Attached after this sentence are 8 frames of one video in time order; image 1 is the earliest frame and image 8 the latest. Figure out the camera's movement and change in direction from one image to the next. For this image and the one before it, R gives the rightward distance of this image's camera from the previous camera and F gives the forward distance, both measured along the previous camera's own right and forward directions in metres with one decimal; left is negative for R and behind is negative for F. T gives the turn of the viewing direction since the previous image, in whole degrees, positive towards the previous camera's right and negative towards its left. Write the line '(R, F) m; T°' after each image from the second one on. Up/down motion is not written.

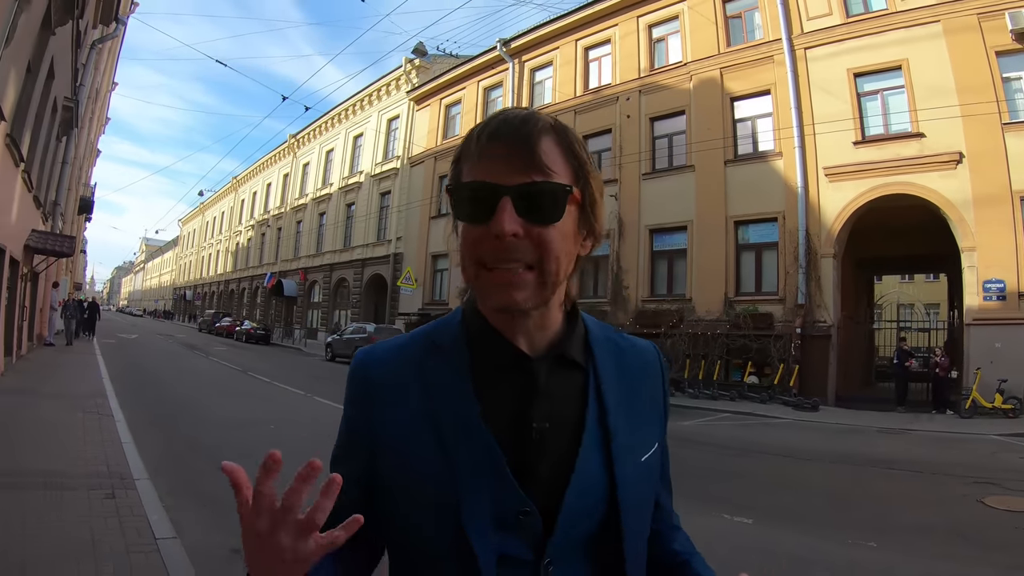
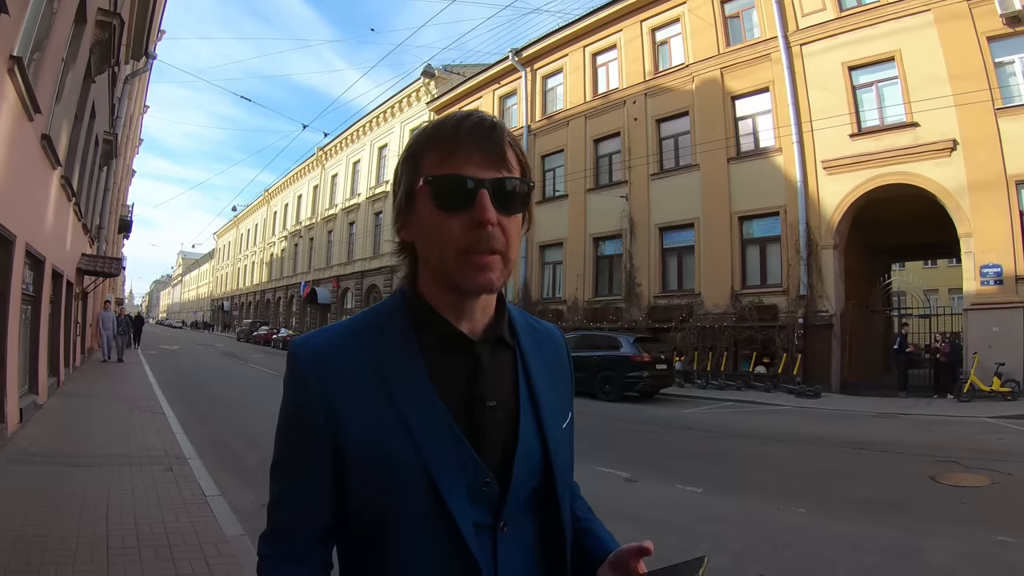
(+0.5, -0.8) m; -3°
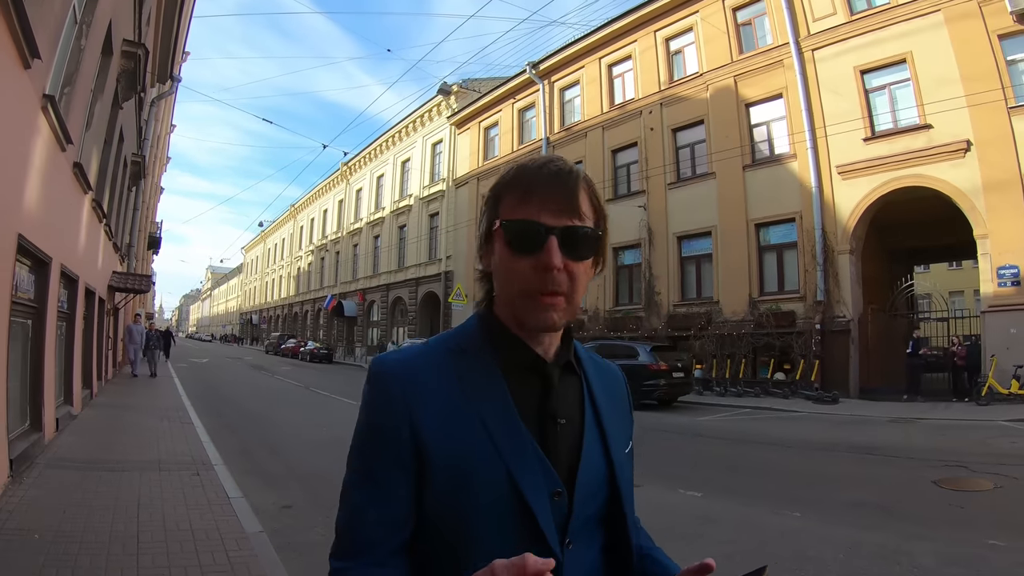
(+0.2, -0.2) m; -2°
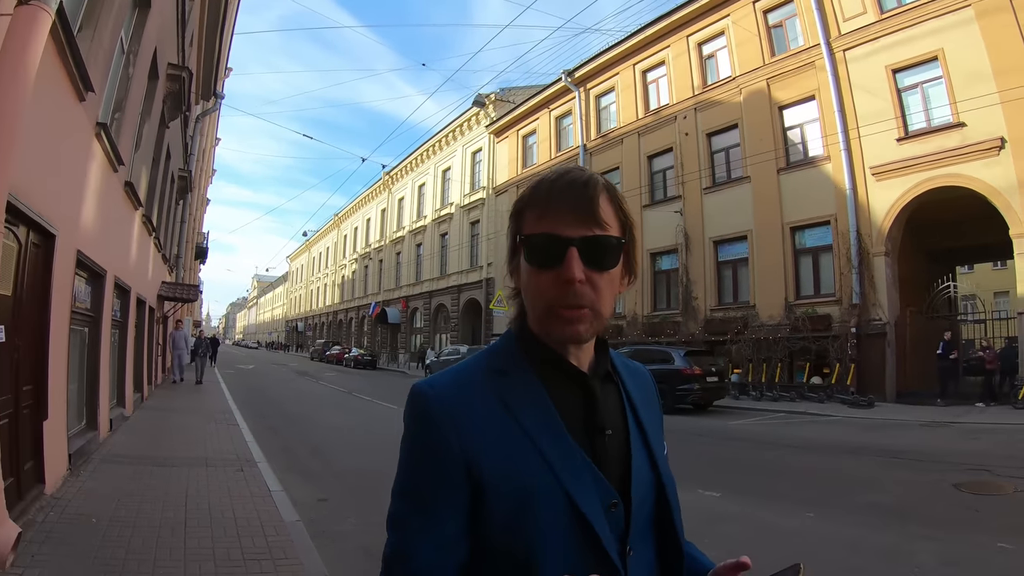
(+0.2, -0.2) m; -3°
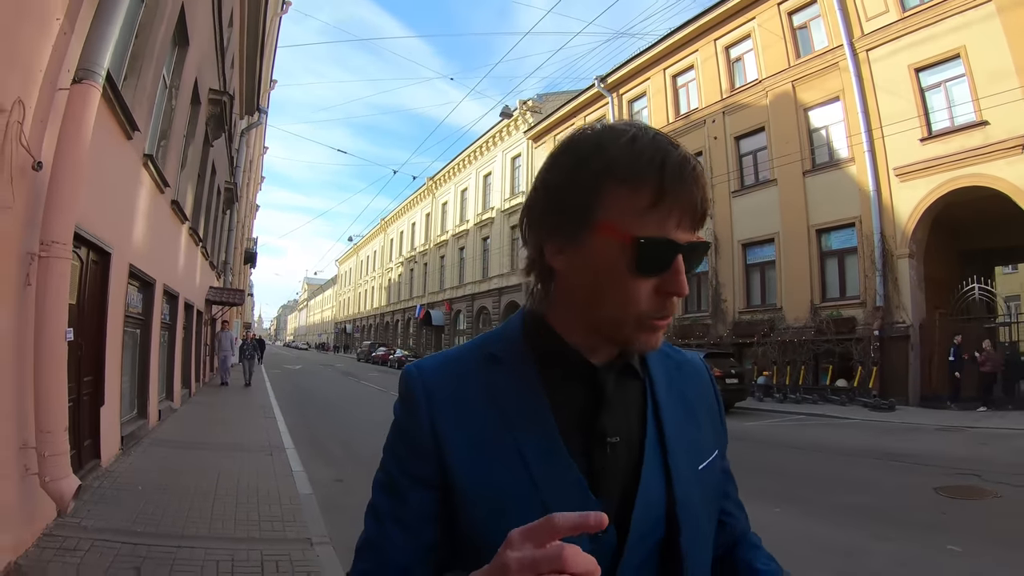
(+0.5, -0.6) m; -4°
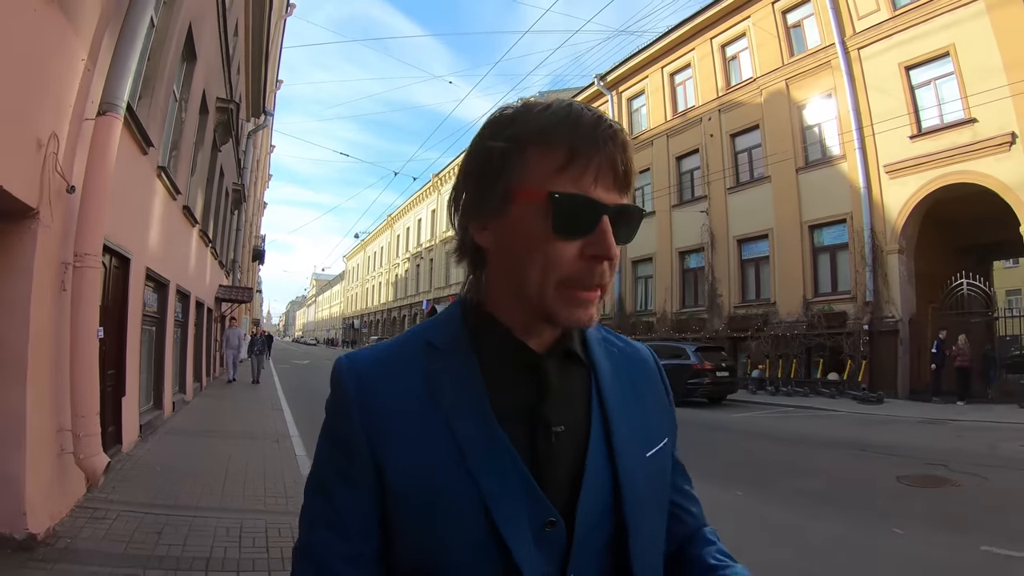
(+0.3, -0.5) m; -1°
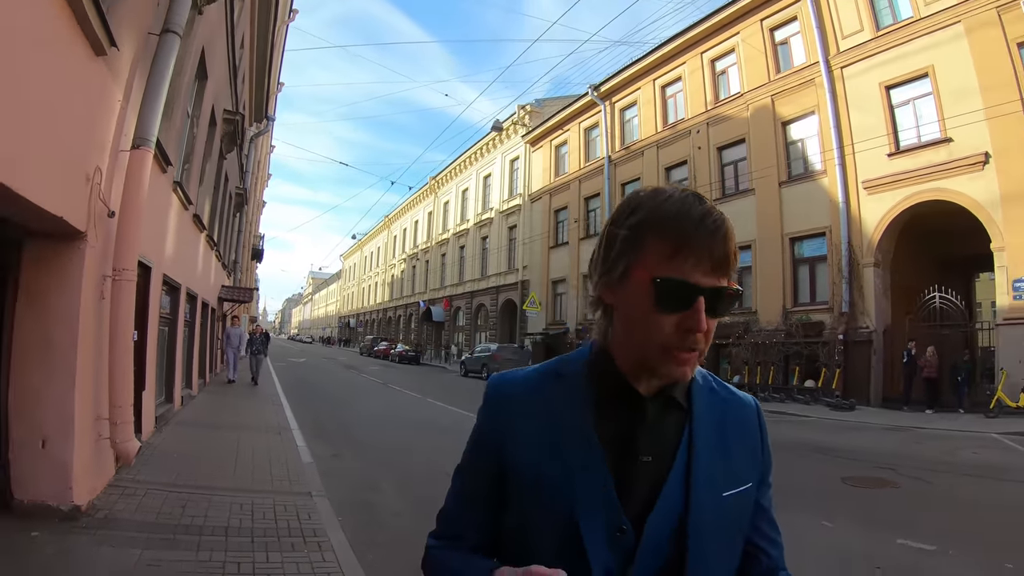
(+0.2, -0.6) m; 0°
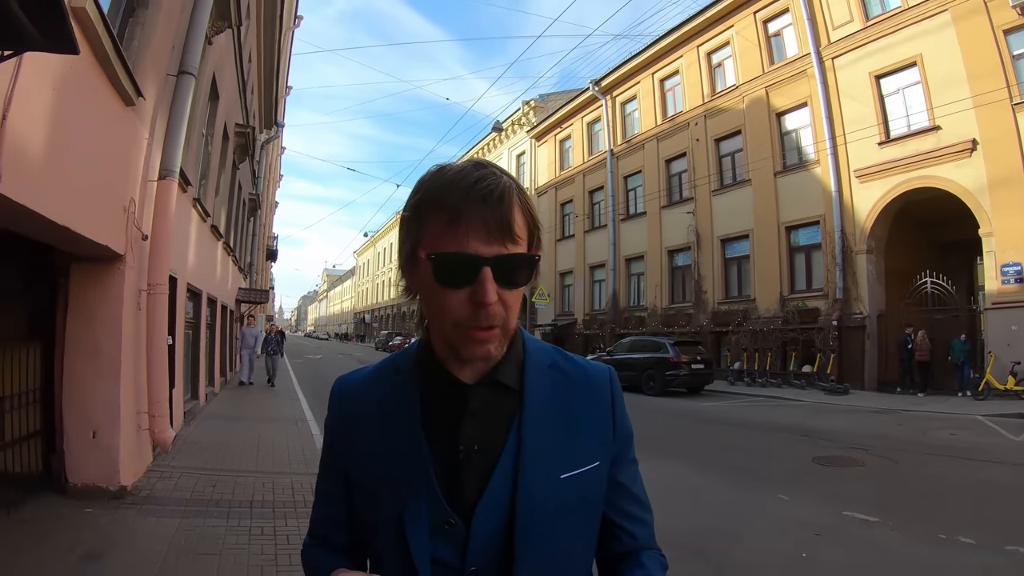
(+0.3, -0.6) m; -1°
